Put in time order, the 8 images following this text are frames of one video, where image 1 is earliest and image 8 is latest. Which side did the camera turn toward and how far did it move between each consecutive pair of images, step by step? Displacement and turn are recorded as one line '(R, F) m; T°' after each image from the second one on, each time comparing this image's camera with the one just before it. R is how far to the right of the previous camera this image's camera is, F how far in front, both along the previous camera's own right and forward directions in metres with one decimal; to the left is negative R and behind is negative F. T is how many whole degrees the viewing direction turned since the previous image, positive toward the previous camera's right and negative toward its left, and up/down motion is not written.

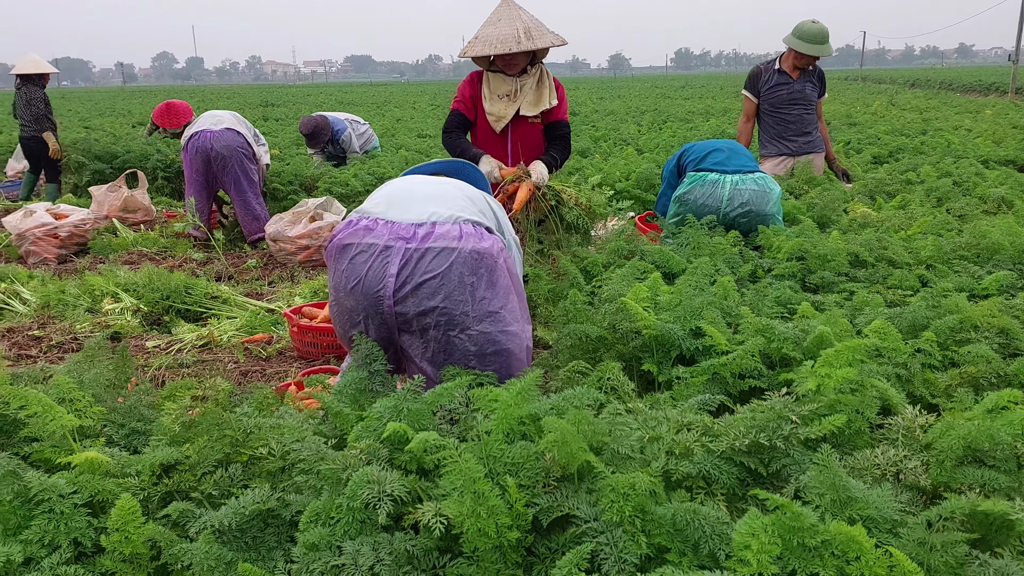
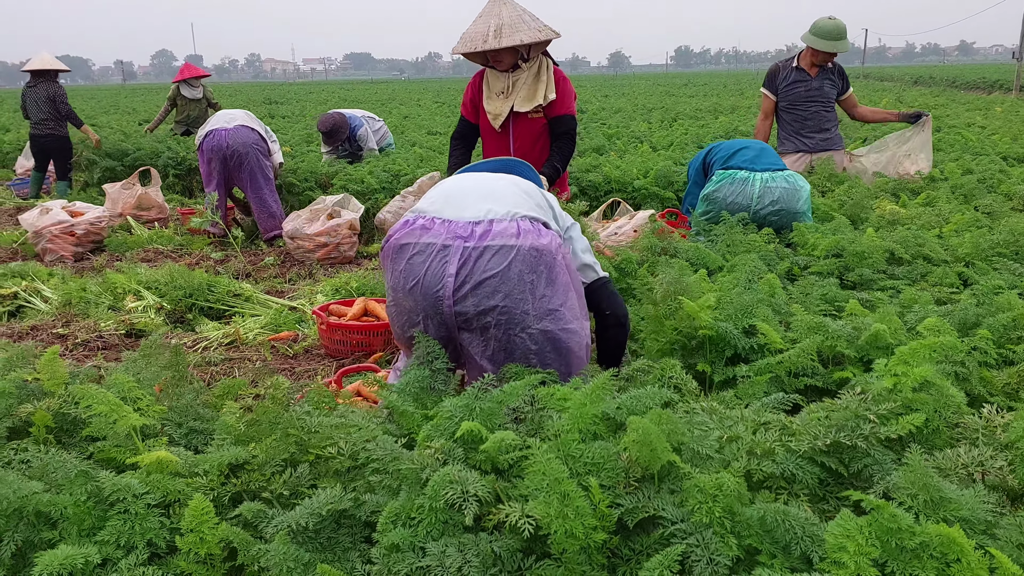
(-0.2, 0.0) m; 0°
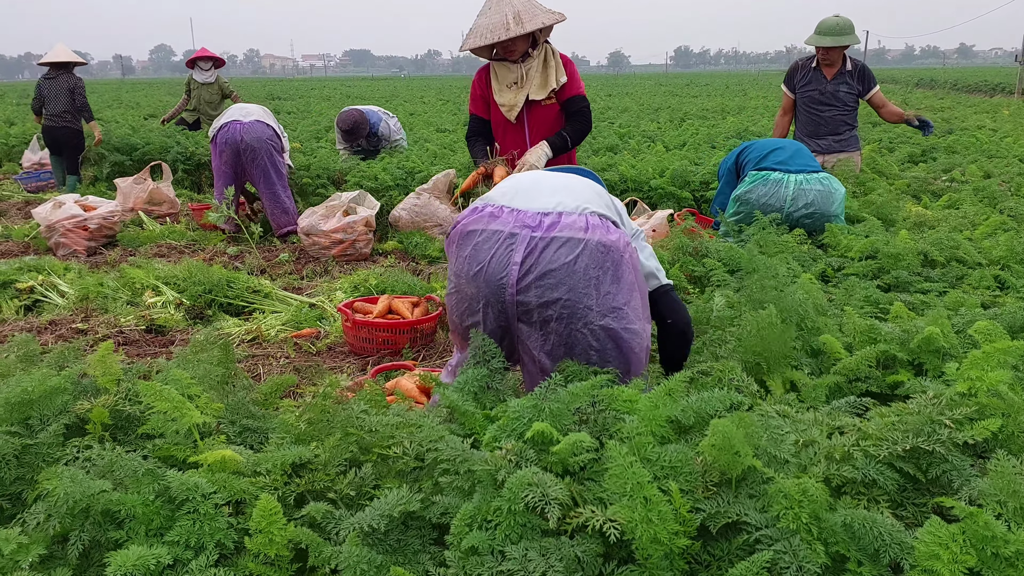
(-0.2, 0.0) m; 0°
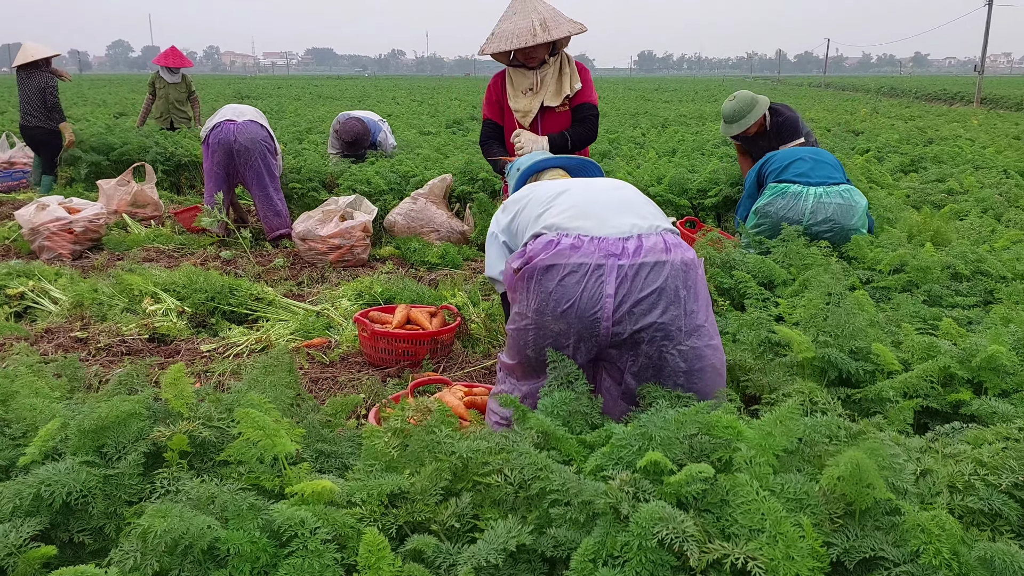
(-0.4, +0.1) m; +2°
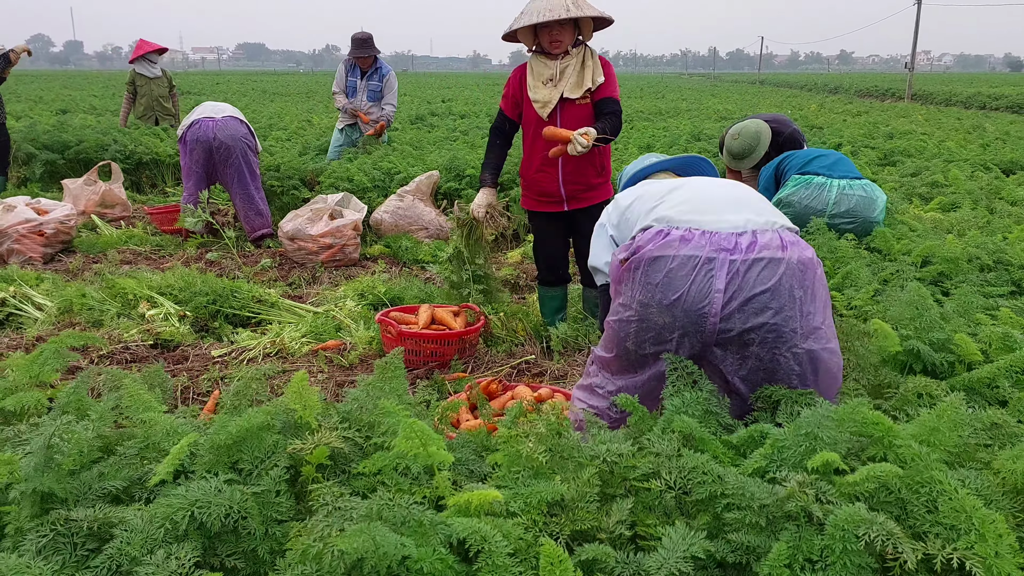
(-0.6, +0.1) m; +4°
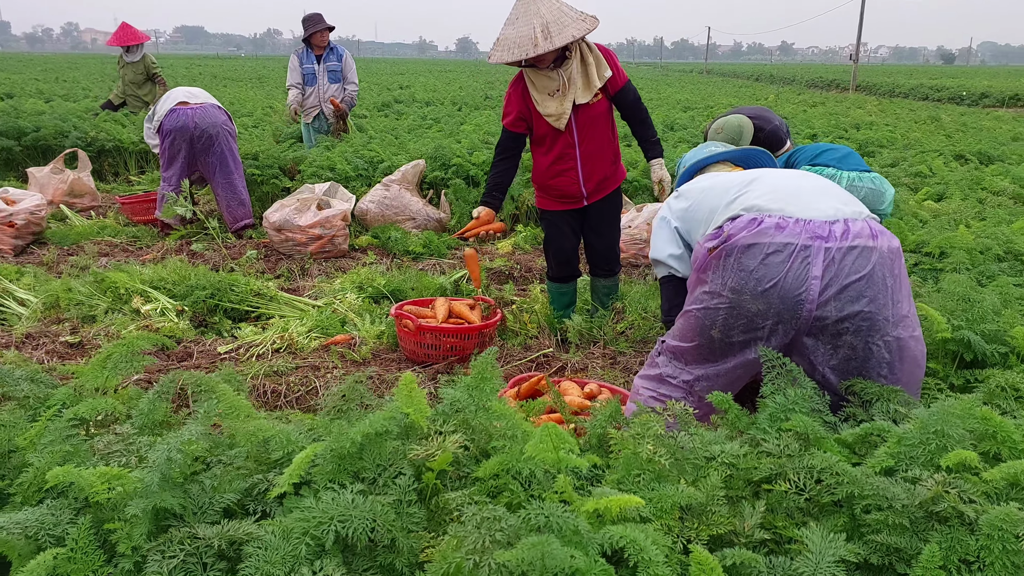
(-0.5, +0.1) m; +3°
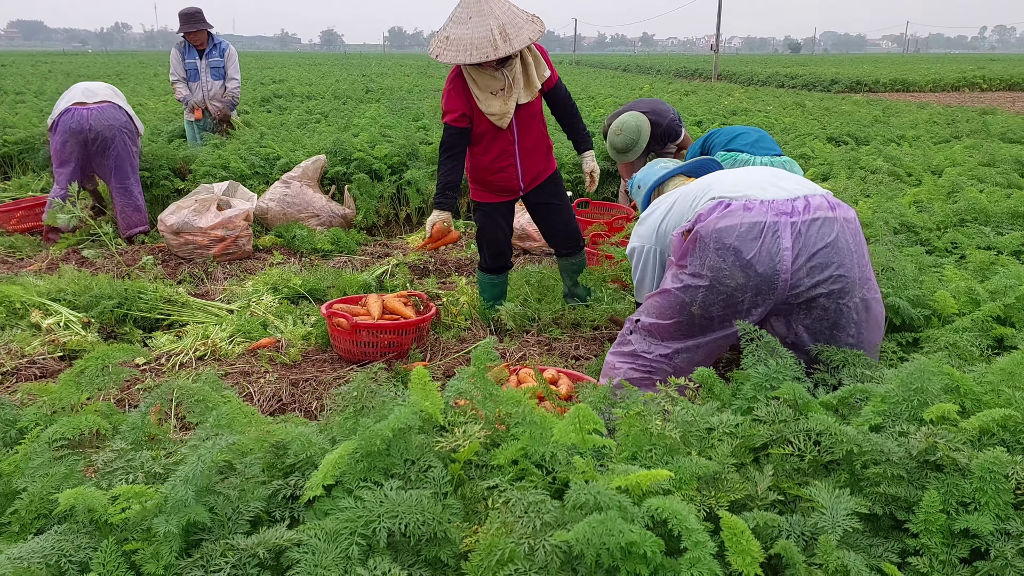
(-0.3, 0.0) m; +8°
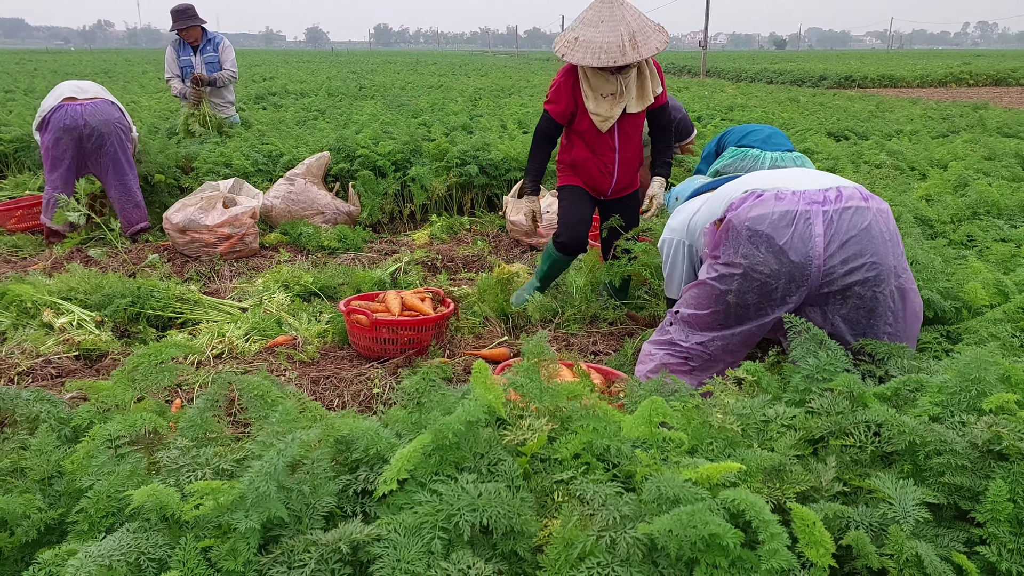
(-0.2, 0.0) m; +1°
